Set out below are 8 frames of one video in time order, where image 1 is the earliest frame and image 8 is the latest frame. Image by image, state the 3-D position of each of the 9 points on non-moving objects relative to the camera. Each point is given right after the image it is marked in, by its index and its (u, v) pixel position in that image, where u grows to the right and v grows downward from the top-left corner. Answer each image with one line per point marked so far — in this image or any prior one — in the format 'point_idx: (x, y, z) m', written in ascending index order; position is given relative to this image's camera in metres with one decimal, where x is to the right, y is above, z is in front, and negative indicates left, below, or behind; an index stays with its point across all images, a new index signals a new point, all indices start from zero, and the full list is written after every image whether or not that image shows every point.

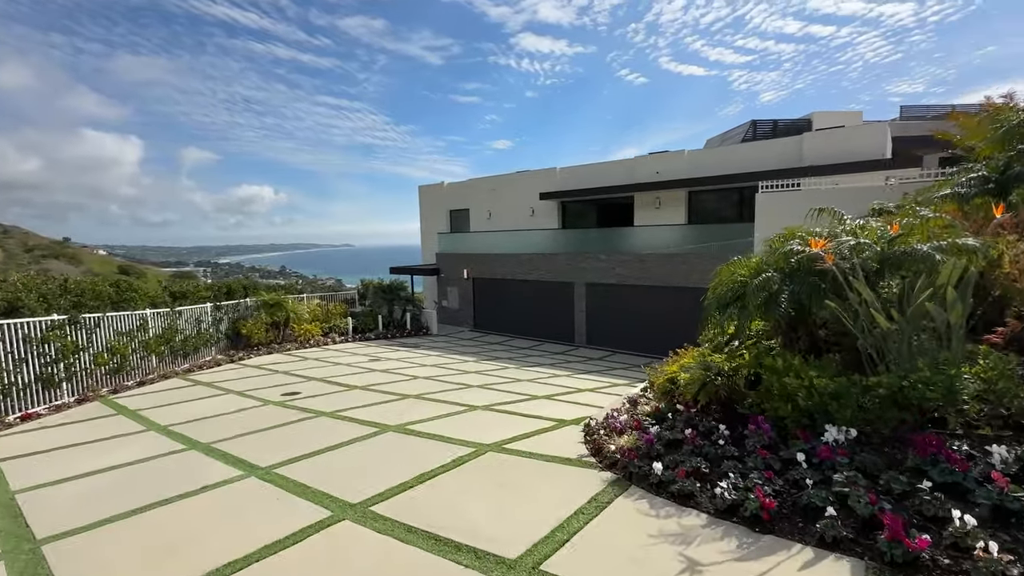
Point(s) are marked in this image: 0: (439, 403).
0: (-1.0, -1.6, +6.4) m
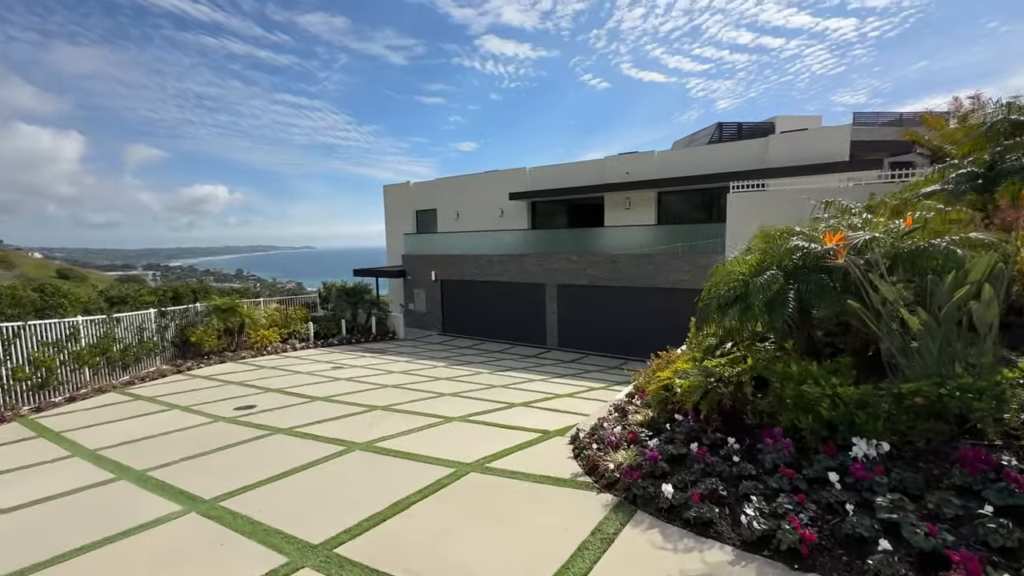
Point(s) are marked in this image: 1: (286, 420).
0: (-1.3, -1.6, +6.0) m
1: (-2.8, -1.7, +5.8) m
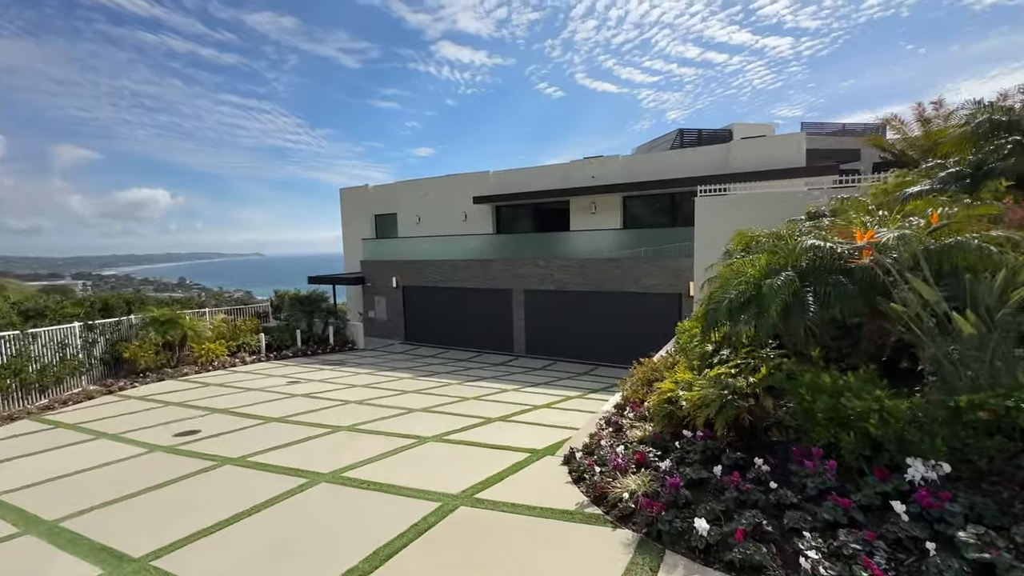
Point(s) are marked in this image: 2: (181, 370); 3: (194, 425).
0: (-1.5, -1.7, +5.4) m
1: (-3.0, -1.8, +5.2) m
2: (-7.7, -1.9, +11.0) m
3: (-4.2, -1.8, +6.2) m
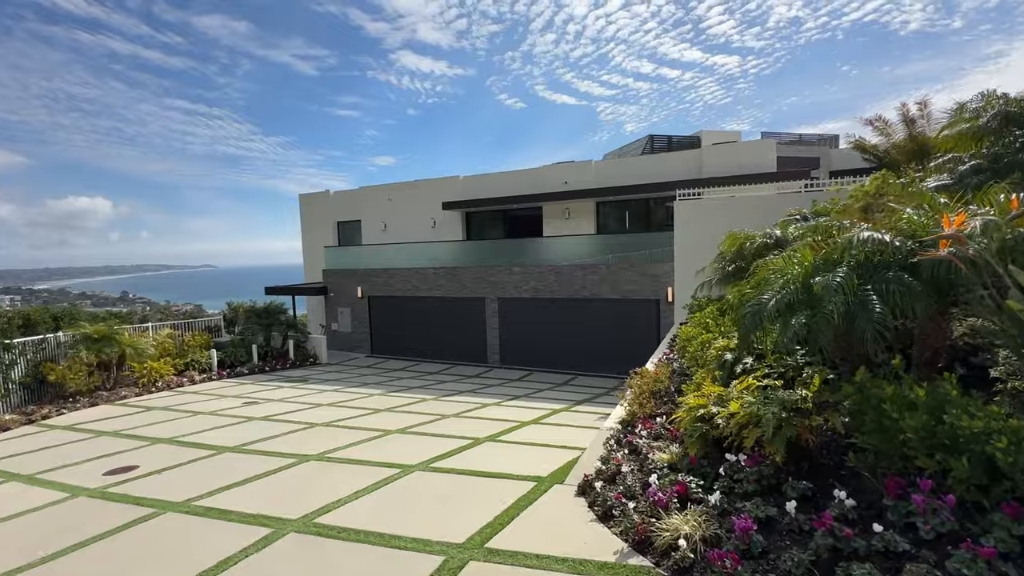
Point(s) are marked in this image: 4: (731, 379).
0: (-1.6, -1.8, +4.7) m
1: (-3.1, -1.9, +4.4) m
2: (-8.2, -2.2, +9.8) m
3: (-4.3, -2.0, +5.3) m
4: (+1.8, -0.7, +3.8) m
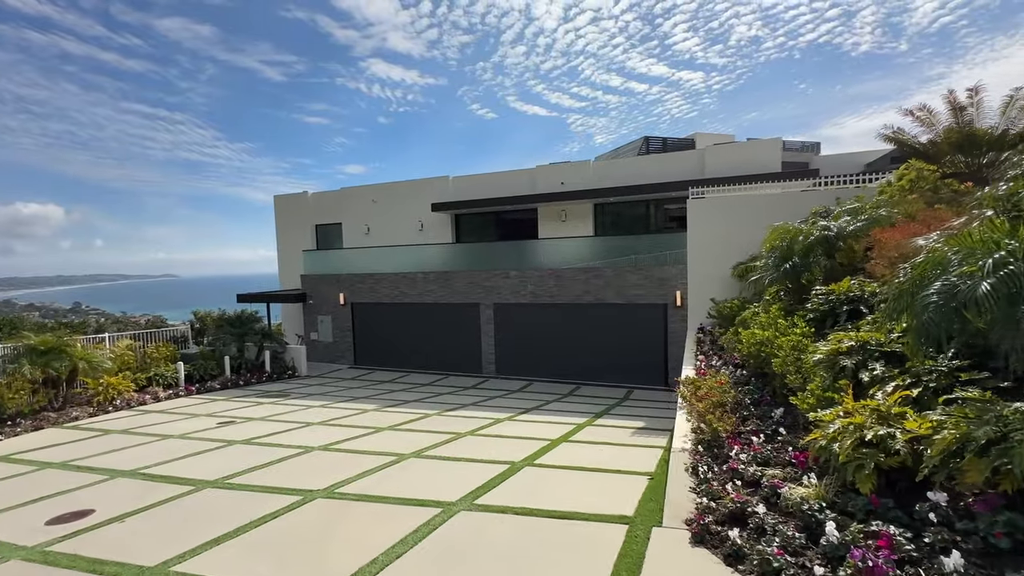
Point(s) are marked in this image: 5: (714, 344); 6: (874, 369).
0: (-1.1, -1.7, +3.8) m
1: (-2.6, -1.8, +3.4) m
2: (-8.0, -2.3, +8.5) m
3: (-3.9, -1.9, +4.2) m
4: (+2.3, -0.7, +3.1) m
5: (+3.2, -0.9, +7.3) m
6: (+2.4, -0.5, +3.1) m
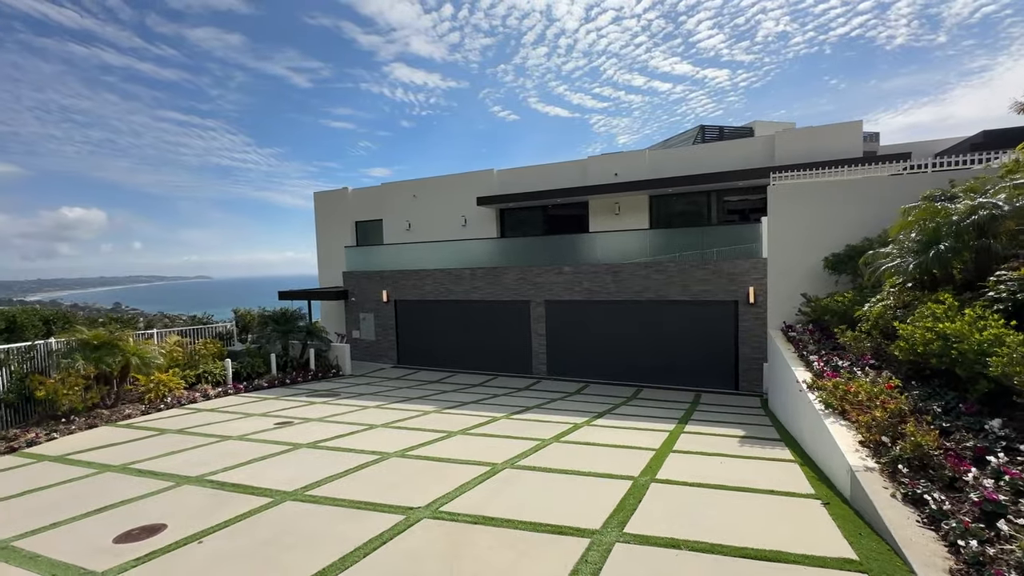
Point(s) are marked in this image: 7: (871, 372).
0: (-0.1, -1.6, +3.2) m
1: (-1.6, -1.7, +2.8) m
2: (-6.8, -2.2, +8.2) m
3: (-2.9, -1.8, +3.7) m
4: (+3.2, -0.5, +2.3) m
5: (+4.4, -0.8, +6.5) m
6: (+3.4, -0.4, +2.3) m
7: (+3.6, -0.8, +4.7) m
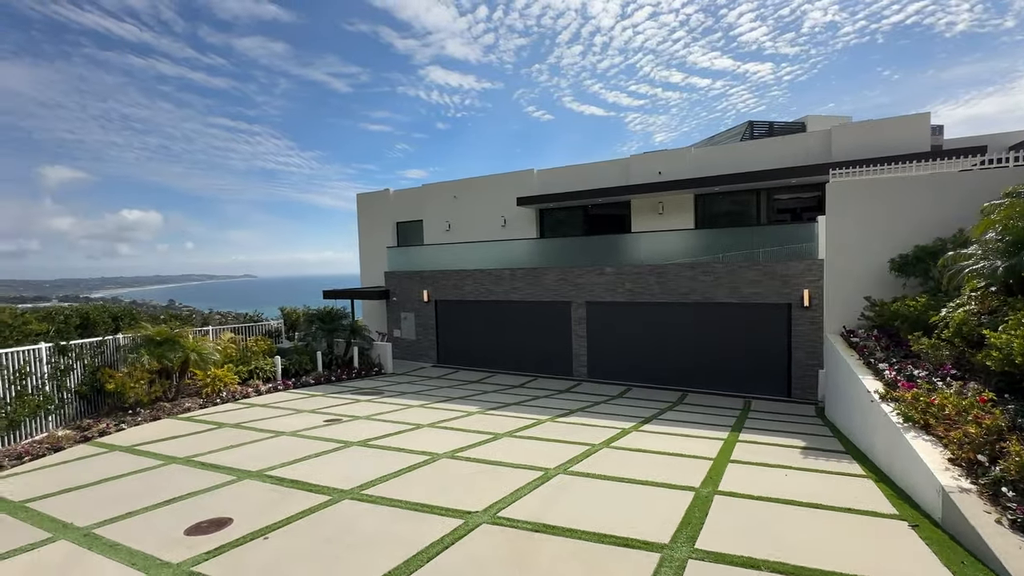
0: (+0.3, -1.6, +3.1) m
1: (-1.2, -1.7, +2.8) m
2: (-6.0, -2.1, +8.6) m
3: (-2.4, -1.8, +3.9) m
4: (+3.6, -0.6, +1.9) m
5: (+5.0, -0.8, +6.1) m
6: (+3.7, -0.4, +2.0) m
7: (+4.1, -0.9, +4.4) m
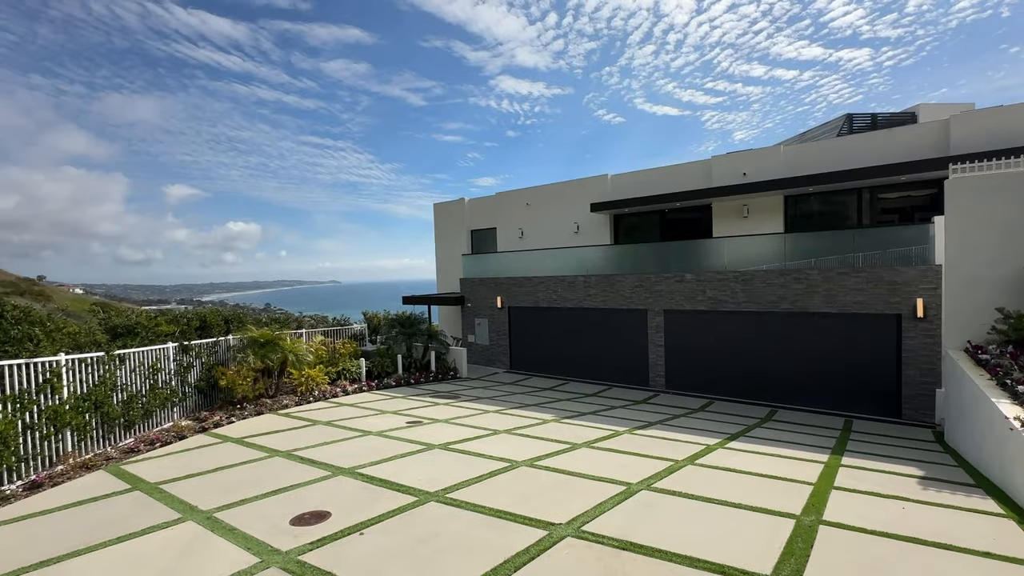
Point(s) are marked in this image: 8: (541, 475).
0: (+0.9, -1.7, +3.0) m
1: (-0.7, -1.8, +3.0) m
2: (-4.6, -2.3, +9.3) m
3: (-1.7, -1.9, +4.1) m
4: (+3.9, -0.6, +1.4) m
5: (+6.0, -1.0, +5.3) m
6: (+4.1, -0.5, +1.4) m
7: (+4.8, -1.0, +3.7) m
8: (+0.3, -1.9, +4.7) m
